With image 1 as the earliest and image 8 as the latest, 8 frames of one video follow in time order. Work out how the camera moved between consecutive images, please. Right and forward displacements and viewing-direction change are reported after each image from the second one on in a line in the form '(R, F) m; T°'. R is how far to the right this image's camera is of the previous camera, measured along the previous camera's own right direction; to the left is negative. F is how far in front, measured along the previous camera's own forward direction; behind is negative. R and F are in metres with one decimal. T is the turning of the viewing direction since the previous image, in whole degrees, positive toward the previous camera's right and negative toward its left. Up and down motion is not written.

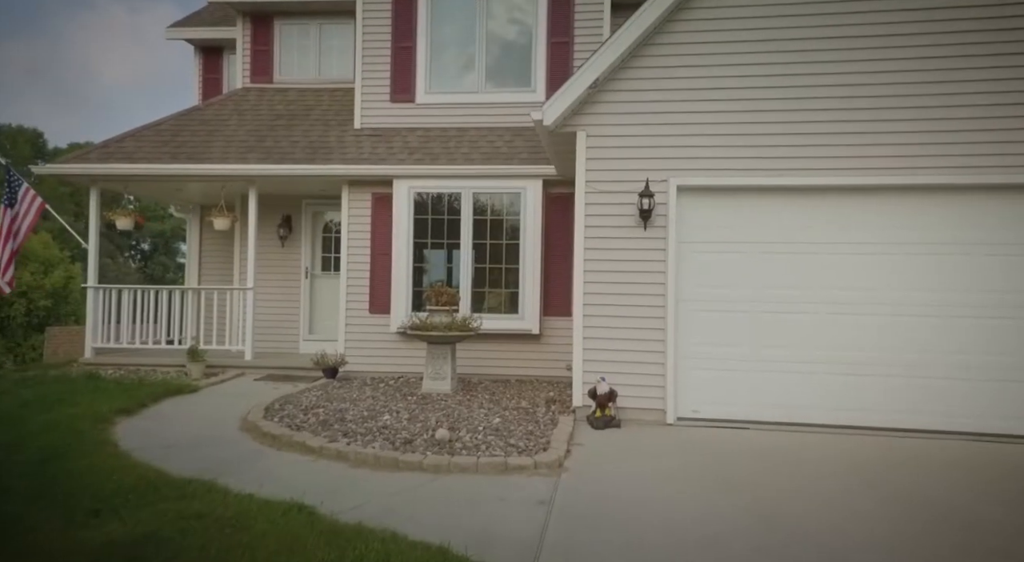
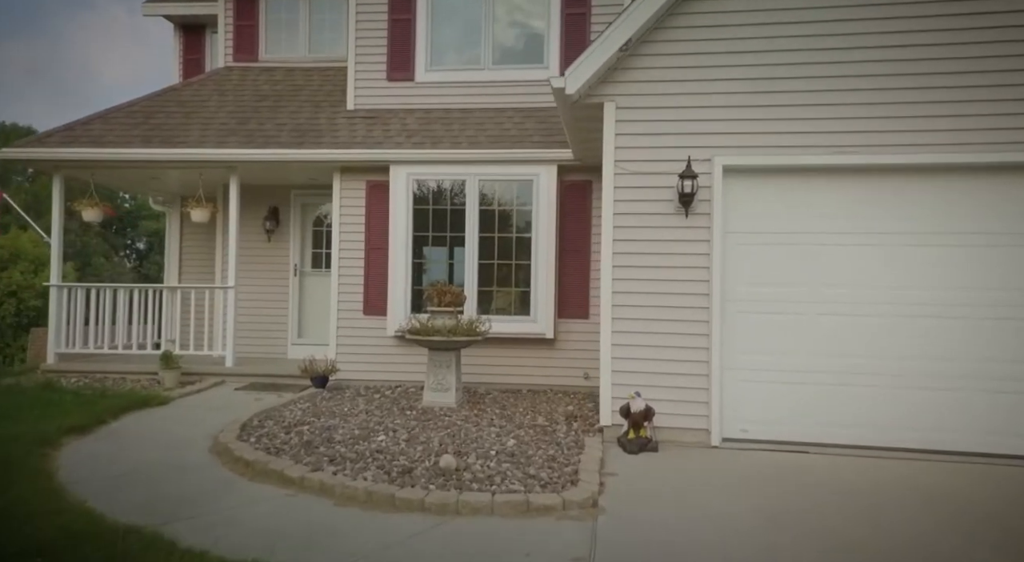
(-0.1, +0.8) m; 0°
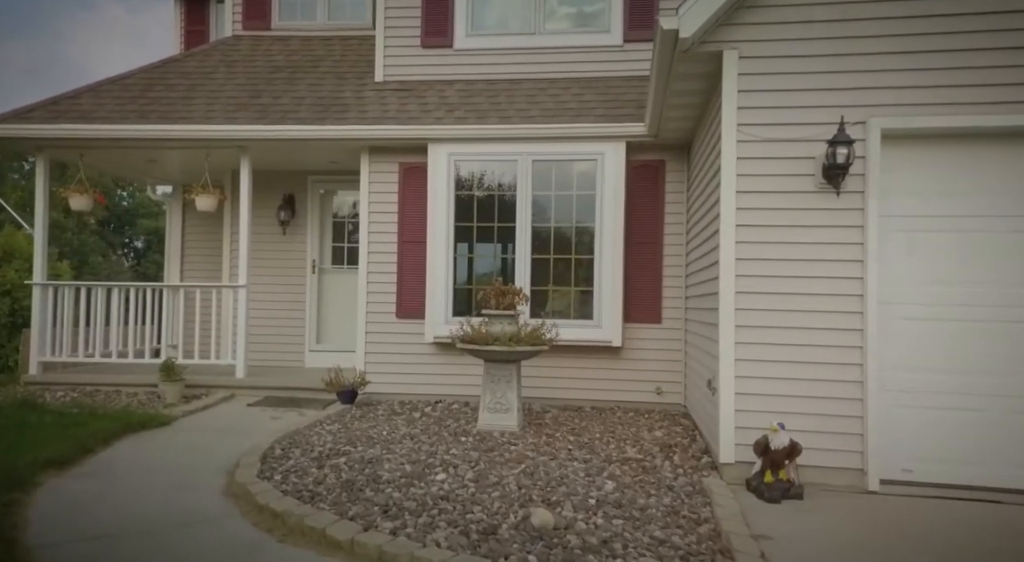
(-0.6, +1.0) m; 0°
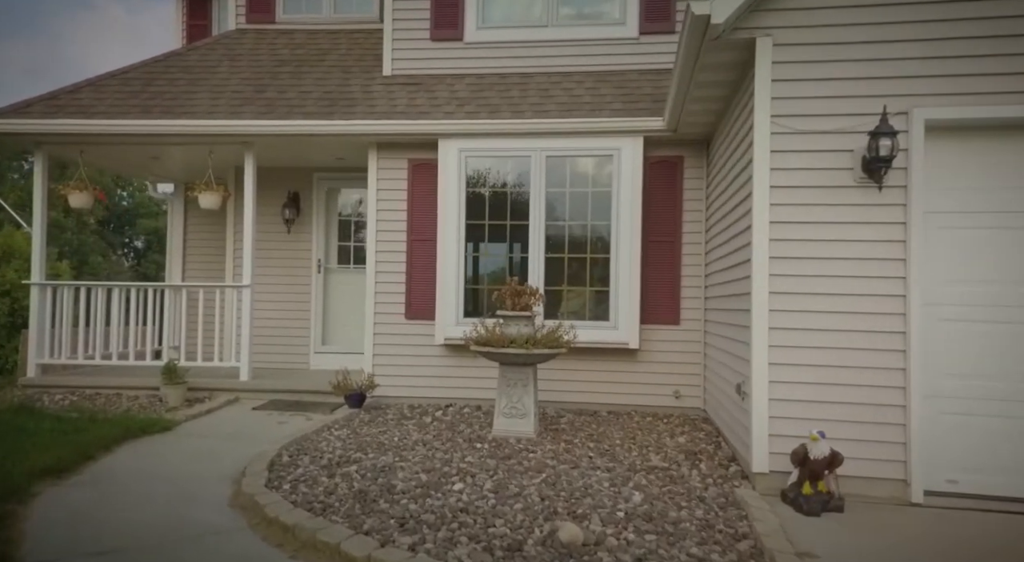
(-0.1, +0.2) m; 0°
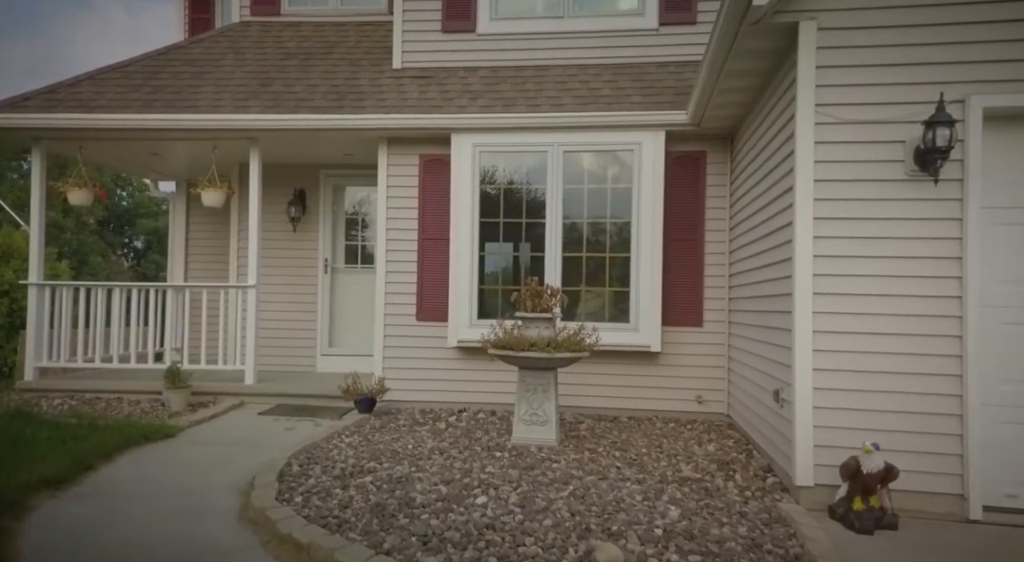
(-0.1, +0.2) m; 0°
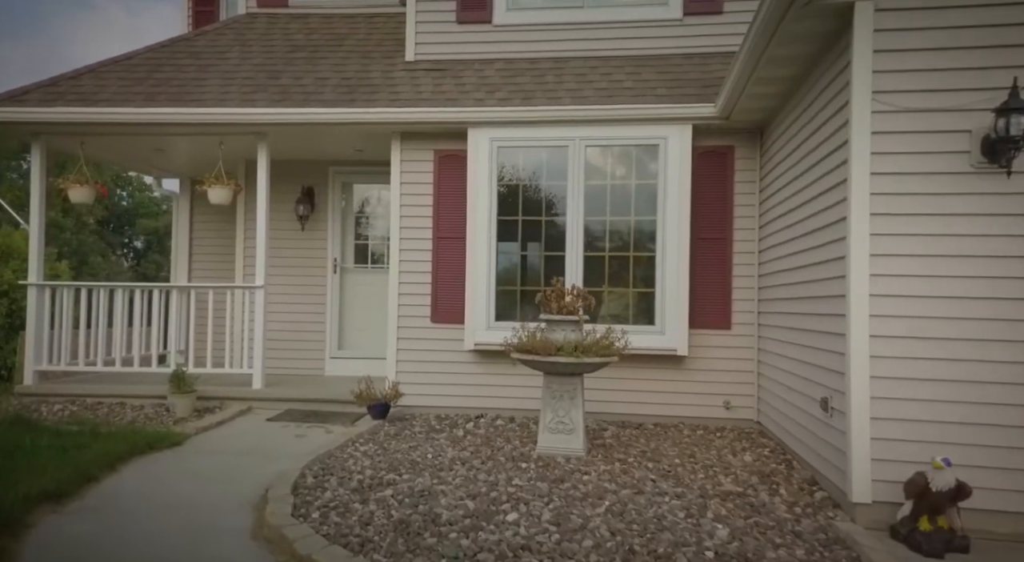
(-0.2, +0.2) m; 0°
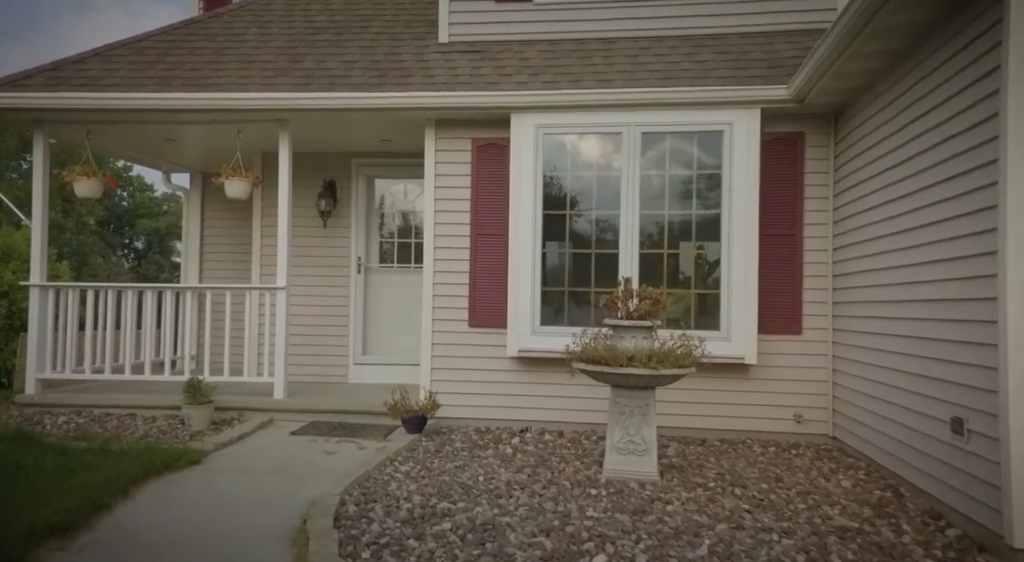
(-0.4, +0.5) m; 0°
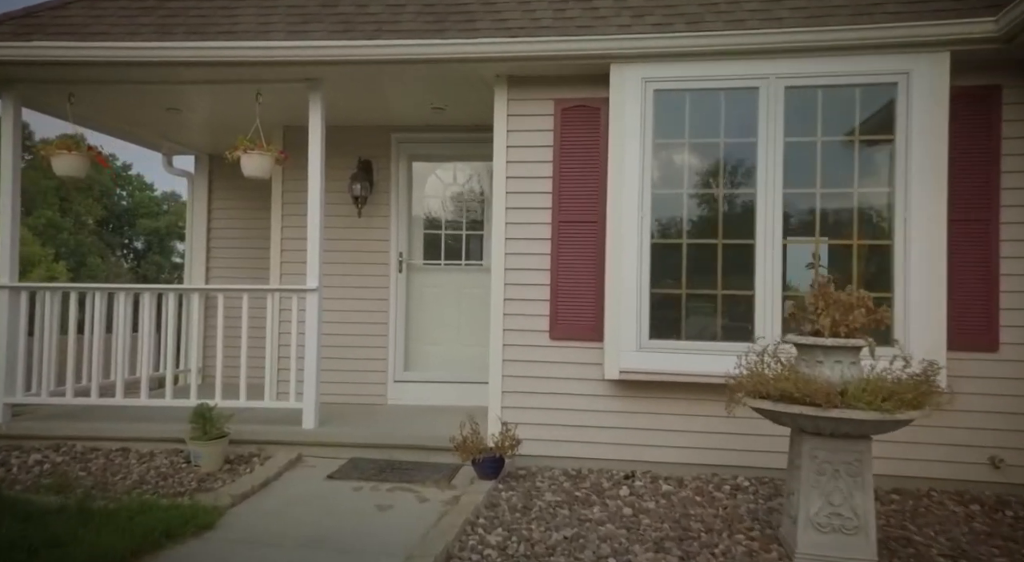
(-0.6, +1.1) m; 0°
